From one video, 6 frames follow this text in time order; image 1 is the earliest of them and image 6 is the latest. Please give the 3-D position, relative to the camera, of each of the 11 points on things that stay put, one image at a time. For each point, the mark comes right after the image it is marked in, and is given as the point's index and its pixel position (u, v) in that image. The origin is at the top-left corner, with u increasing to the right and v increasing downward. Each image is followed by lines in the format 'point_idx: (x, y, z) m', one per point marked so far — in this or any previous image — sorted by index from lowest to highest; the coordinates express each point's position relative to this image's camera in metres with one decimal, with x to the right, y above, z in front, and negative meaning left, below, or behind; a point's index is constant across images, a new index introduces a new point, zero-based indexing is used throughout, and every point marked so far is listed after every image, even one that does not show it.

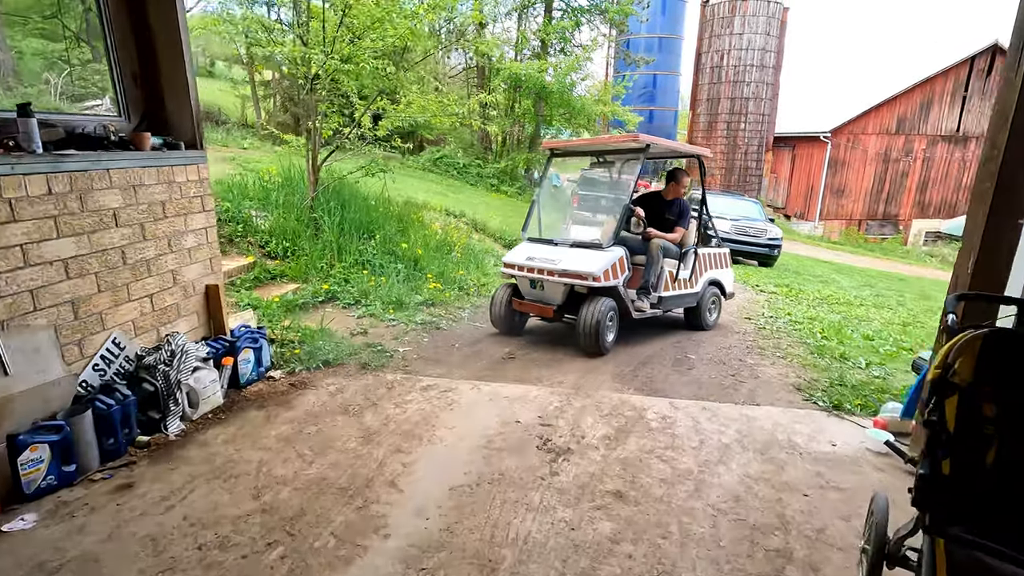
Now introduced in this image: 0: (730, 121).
0: (+10.4, +7.6, +25.2) m
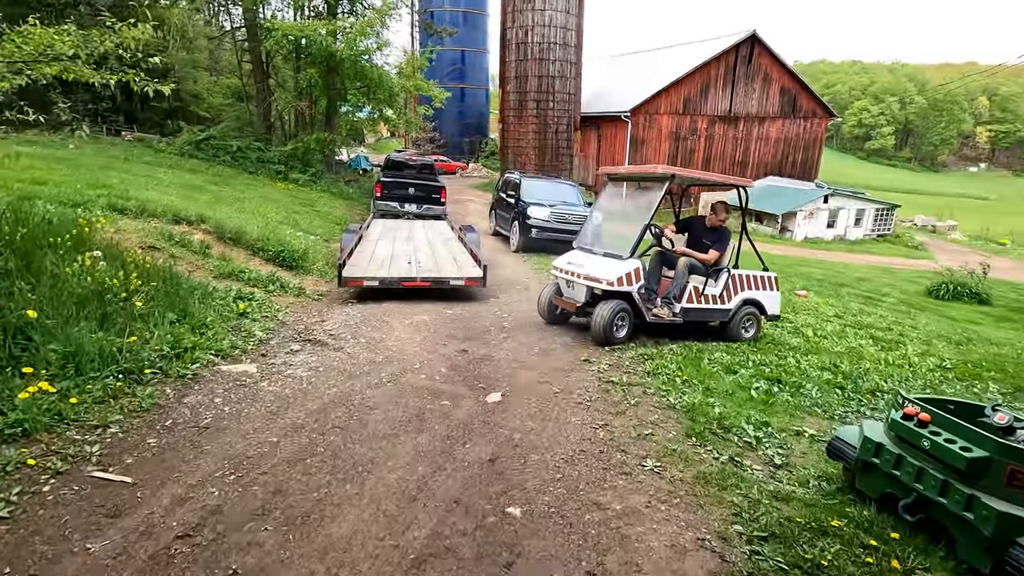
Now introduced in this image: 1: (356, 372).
0: (+1.4, +8.2, +24.2) m
1: (-1.4, -0.8, +4.8) m
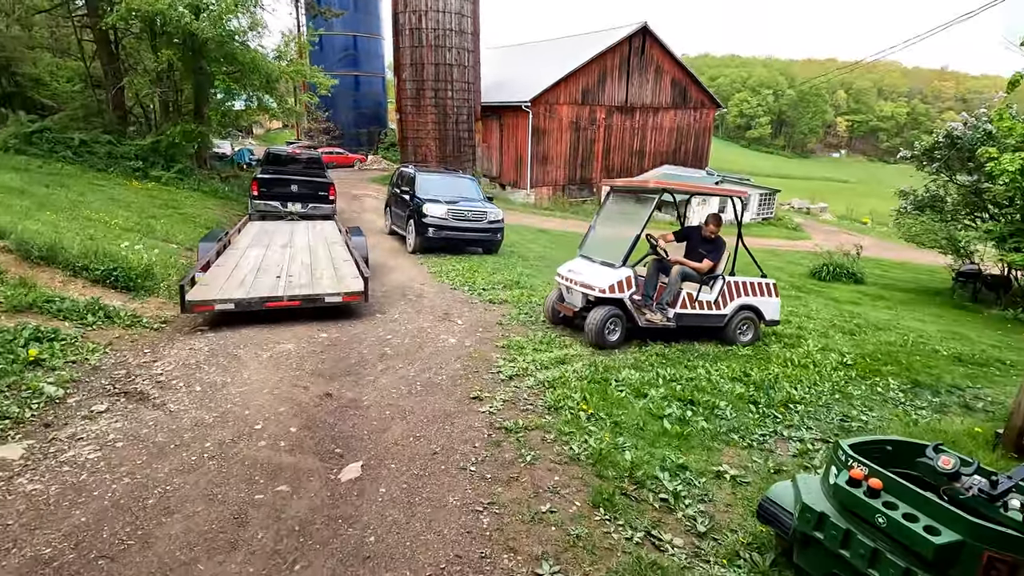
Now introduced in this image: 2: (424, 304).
0: (-3.2, +8.3, +23.0) m
1: (-2.3, -1.1, +3.6) m
2: (-1.4, -0.3, +8.3) m
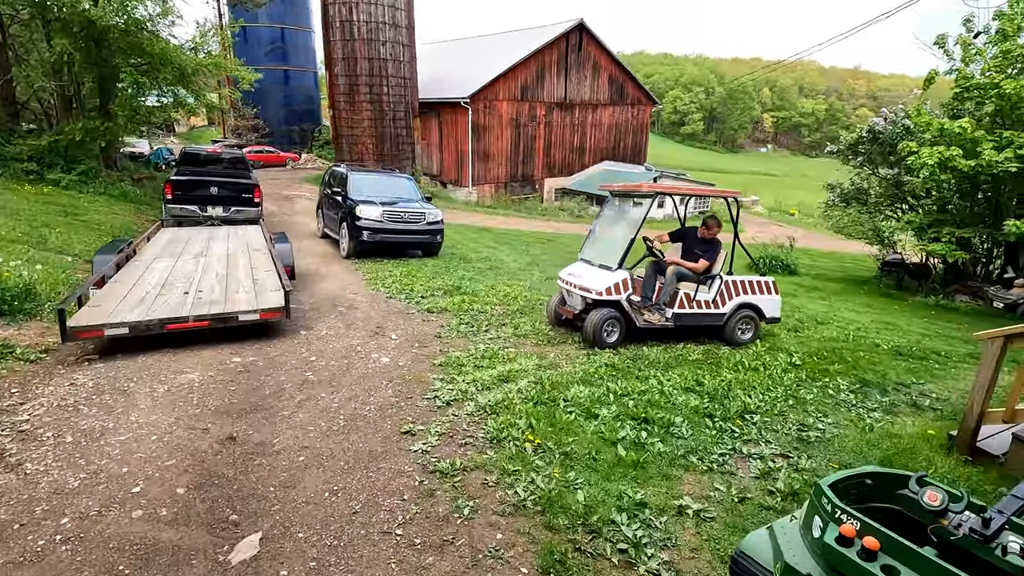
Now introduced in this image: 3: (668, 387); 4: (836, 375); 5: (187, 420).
0: (-5.8, +8.2, +22.0) m
1: (-2.7, -1.3, +2.9) m
2: (-2.2, -0.4, +7.6) m
3: (+1.5, -1.0, +5.2) m
4: (+3.7, -1.0, +6.1) m
5: (-2.6, -1.0, +4.2) m
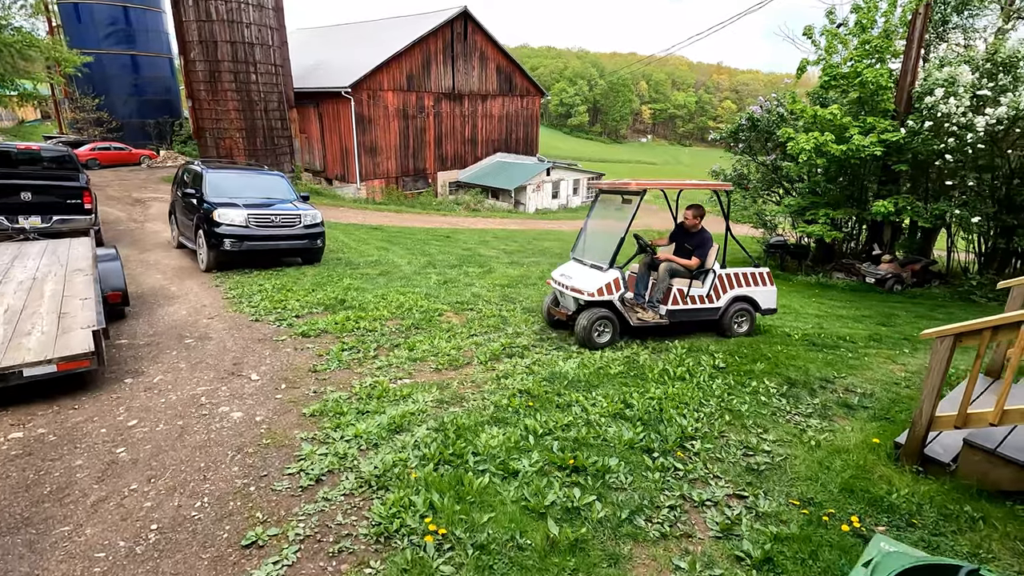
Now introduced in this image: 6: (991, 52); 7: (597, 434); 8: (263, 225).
0: (-10.1, +7.7, +19.4) m
1: (-3.0, -1.7, +1.4) m
2: (-3.5, -0.7, +6.1) m
3: (+0.7, -1.1, +4.4) m
4: (+2.6, -0.9, +5.6) m
5: (-3.2, -1.4, +2.7) m
6: (+10.5, +5.2, +11.7) m
7: (+0.6, -1.1, +4.1) m
8: (-5.3, +1.3, +11.0) m
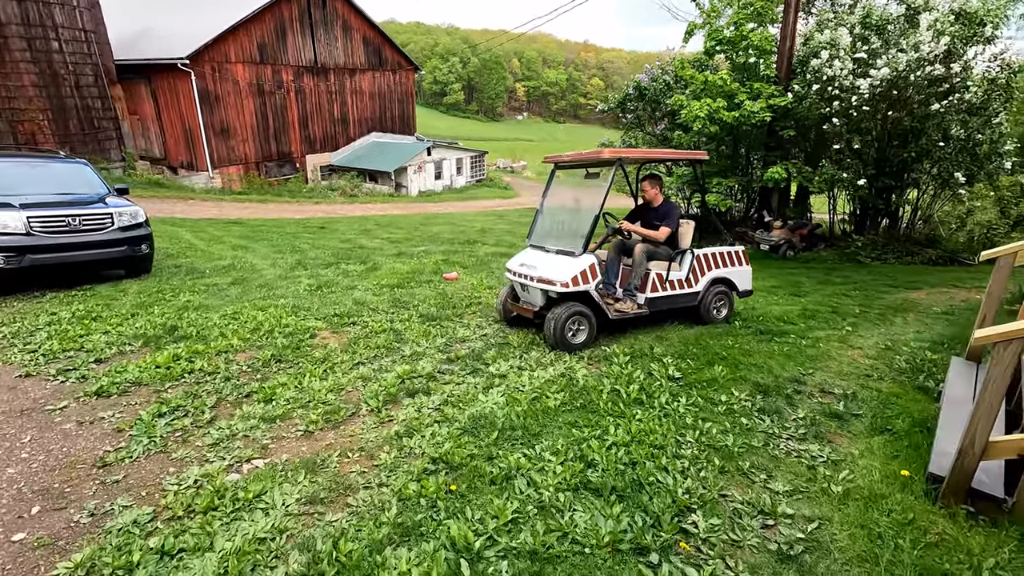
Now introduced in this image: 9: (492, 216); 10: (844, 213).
0: (-14.1, +7.1, +15.1) m
1: (-2.7, -2.1, -0.7) m
2: (-4.2, -1.1, +3.8) m
3: (+0.2, -1.2, +3.0) m
4: (+1.9, -0.8, +4.6) m
5: (-3.2, -1.9, +0.6) m
6: (+7.8, +6.1, +11.9) m
7: (+0.2, -1.2, +2.7) m
8: (-7.1, +0.9, +8.2) m
9: (-0.6, +2.5, +20.1) m
10: (+8.9, +2.0, +14.4) m
